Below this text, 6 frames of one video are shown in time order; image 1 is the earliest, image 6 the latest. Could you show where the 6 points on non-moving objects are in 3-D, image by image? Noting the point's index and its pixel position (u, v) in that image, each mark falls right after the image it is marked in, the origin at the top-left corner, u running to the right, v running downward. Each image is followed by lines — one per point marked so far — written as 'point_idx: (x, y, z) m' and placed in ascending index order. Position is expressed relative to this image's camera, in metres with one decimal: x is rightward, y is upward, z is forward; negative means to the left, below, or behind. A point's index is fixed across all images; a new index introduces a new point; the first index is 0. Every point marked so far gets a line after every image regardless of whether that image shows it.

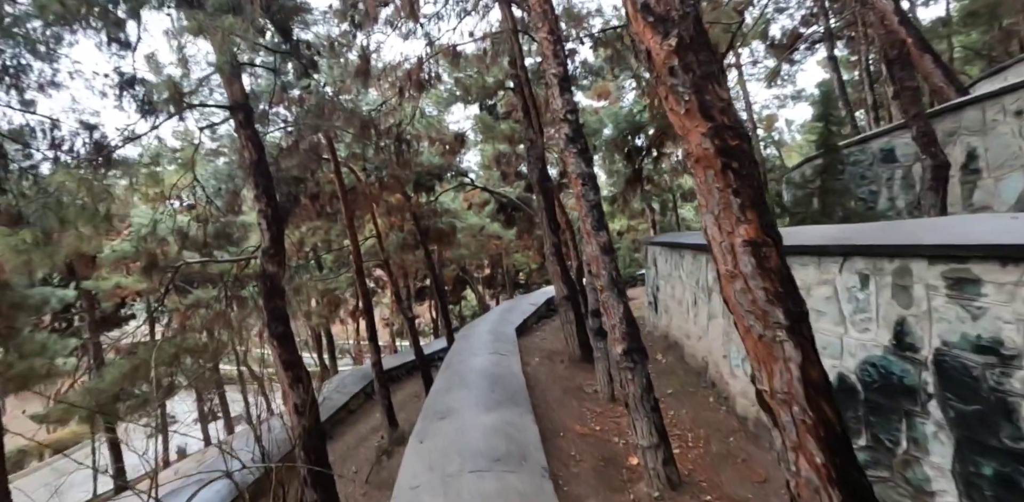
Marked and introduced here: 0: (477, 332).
0: (-0.5, -1.3, +8.4) m
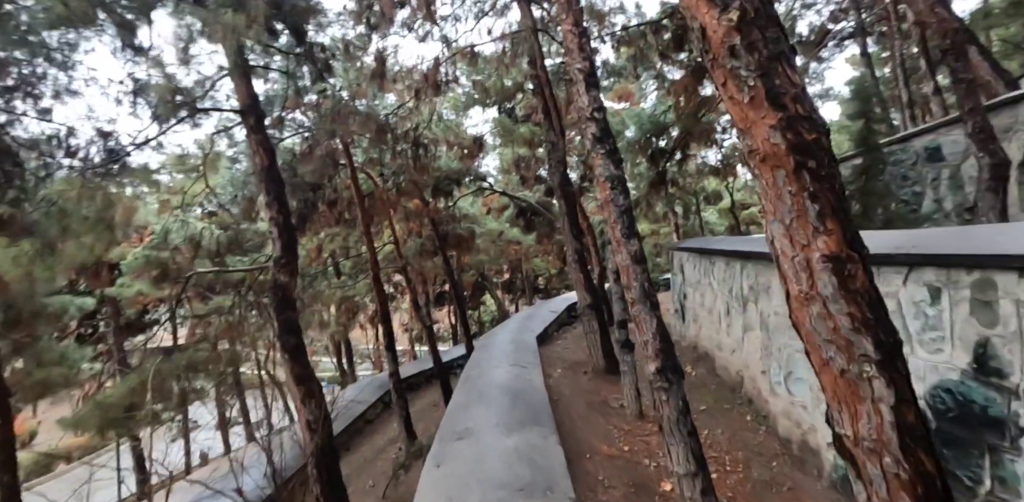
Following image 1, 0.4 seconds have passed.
0: (-0.2, -1.4, +8.1) m
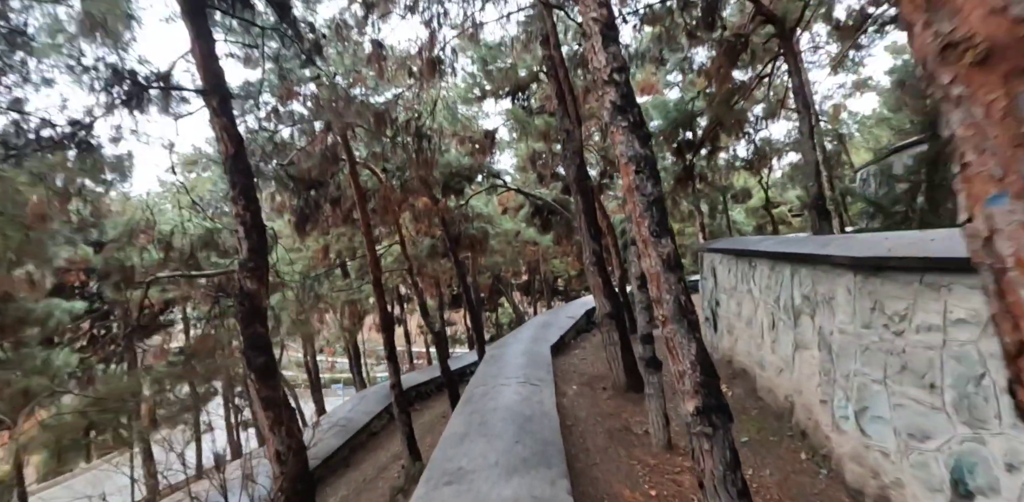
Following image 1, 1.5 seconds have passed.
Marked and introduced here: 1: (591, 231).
0: (-0.1, -1.4, +7.4) m
1: (+0.9, +0.2, +6.3) m
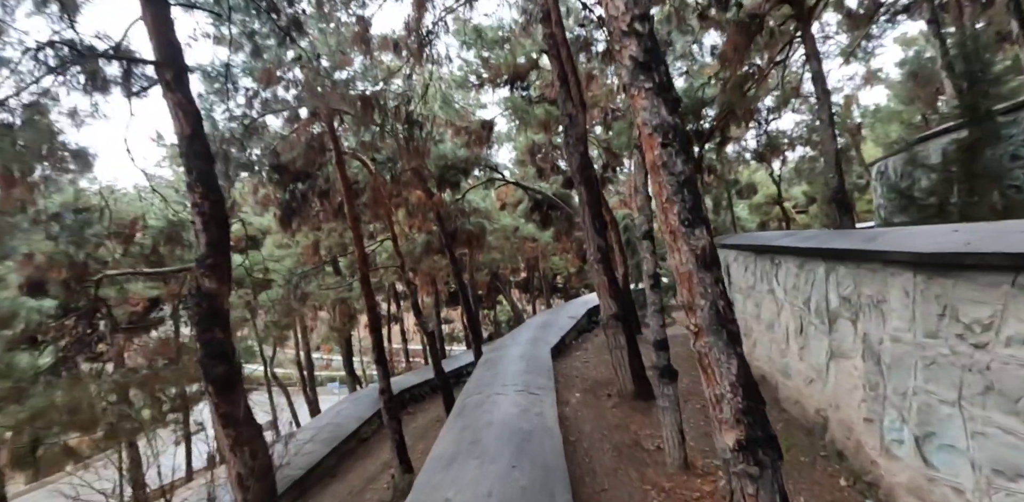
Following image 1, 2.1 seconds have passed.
0: (-0.1, -1.3, +6.9) m
1: (+0.9, +0.3, +5.8) m
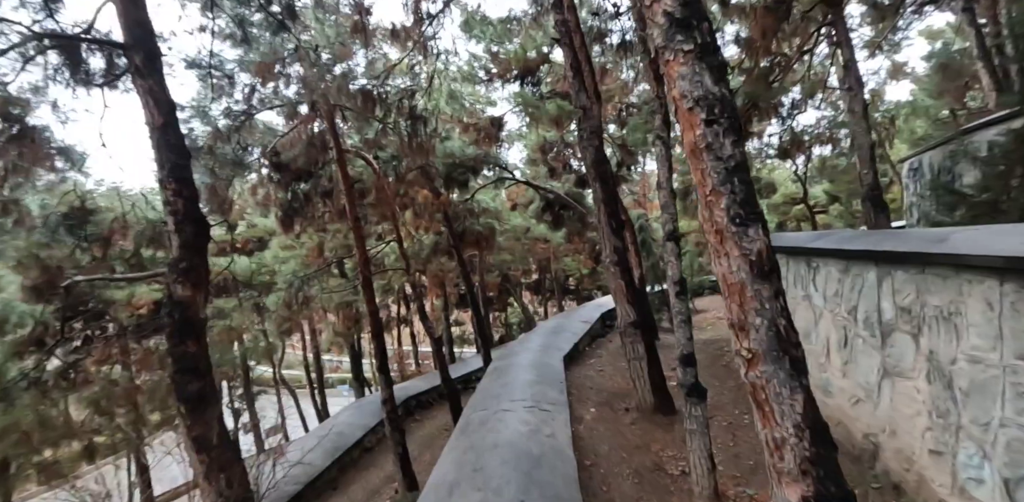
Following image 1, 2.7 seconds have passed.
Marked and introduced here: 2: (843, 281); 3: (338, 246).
0: (0.0, -1.3, +6.5) m
1: (+1.0, +0.3, +5.3) m
2: (+2.3, -0.2, +3.8) m
3: (-3.7, +0.1, +11.4) m
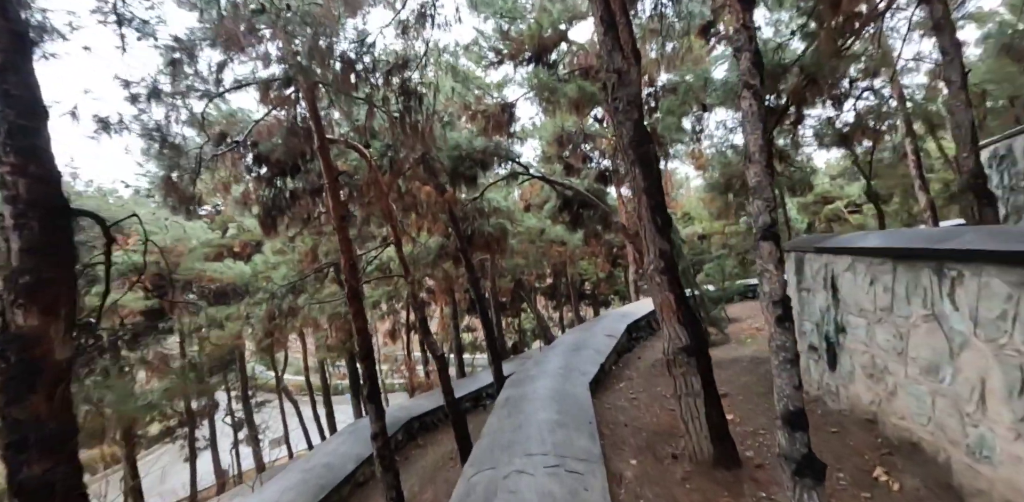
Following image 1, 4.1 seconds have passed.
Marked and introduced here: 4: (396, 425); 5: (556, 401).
0: (+0.2, -1.4, +5.3) m
1: (+1.1, +0.2, +4.1) m
2: (+2.4, -0.2, +2.6) m
3: (-3.4, 0.0, +10.4) m
4: (-1.9, -2.9, +9.1) m
5: (+0.4, -1.3, +4.9) m
